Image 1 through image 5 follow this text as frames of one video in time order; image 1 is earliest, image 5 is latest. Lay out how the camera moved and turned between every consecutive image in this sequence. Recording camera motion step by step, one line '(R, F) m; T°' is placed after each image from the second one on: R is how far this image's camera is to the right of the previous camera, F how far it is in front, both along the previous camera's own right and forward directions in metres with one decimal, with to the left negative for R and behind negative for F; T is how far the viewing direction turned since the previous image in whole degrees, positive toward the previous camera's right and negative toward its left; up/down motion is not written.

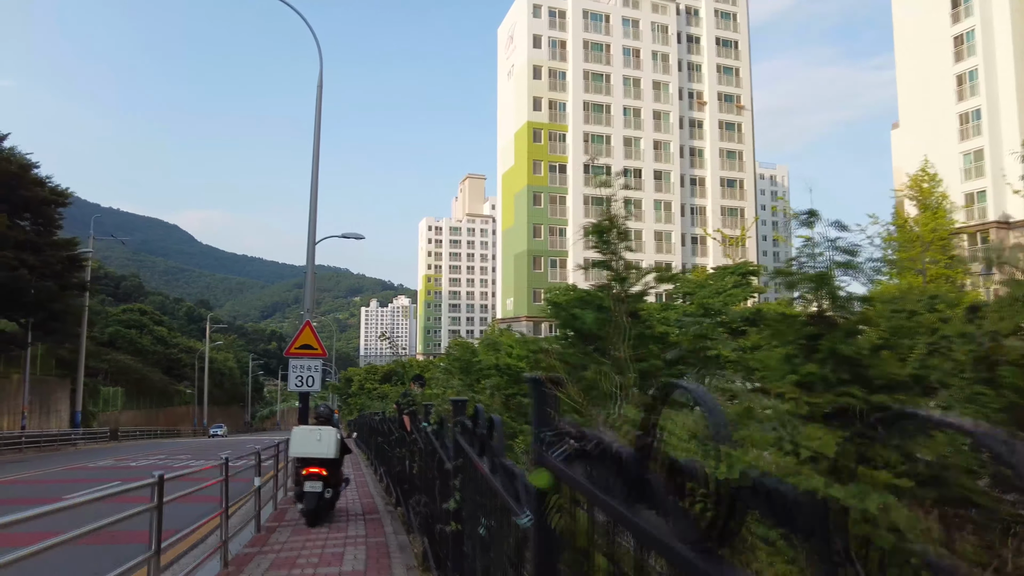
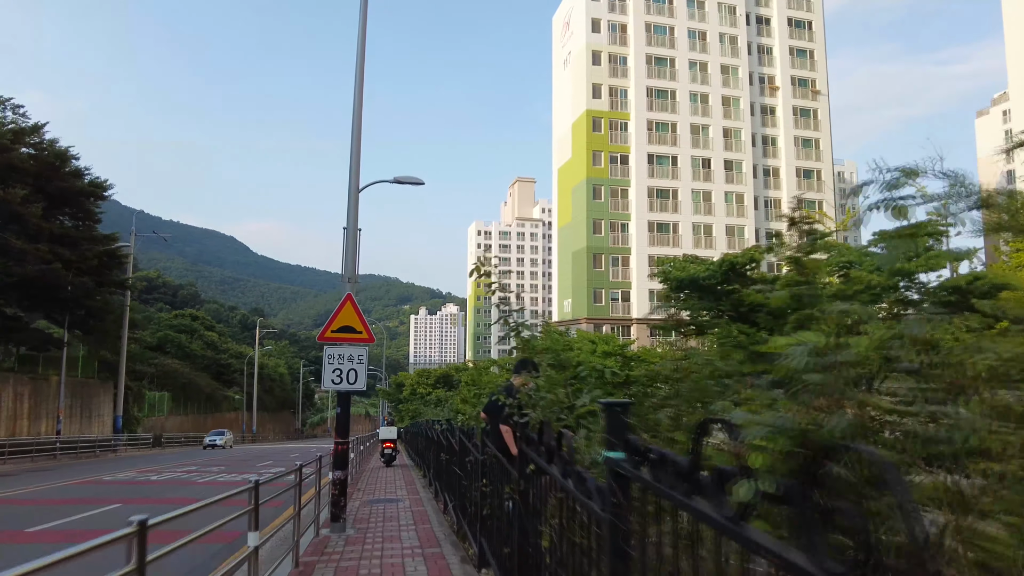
(-0.8, +3.0) m; -4°
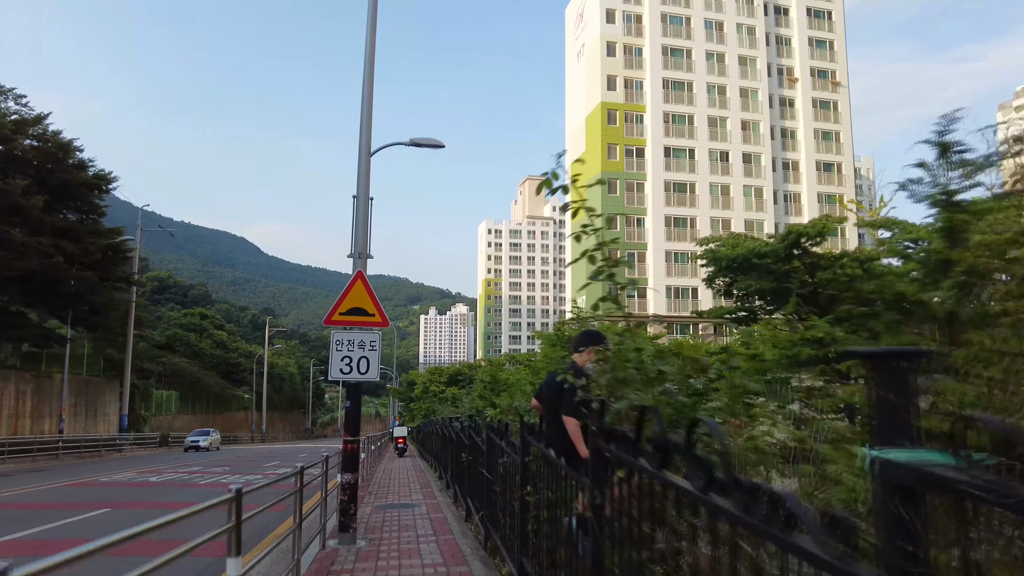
(-0.2, +1.0) m; -1°
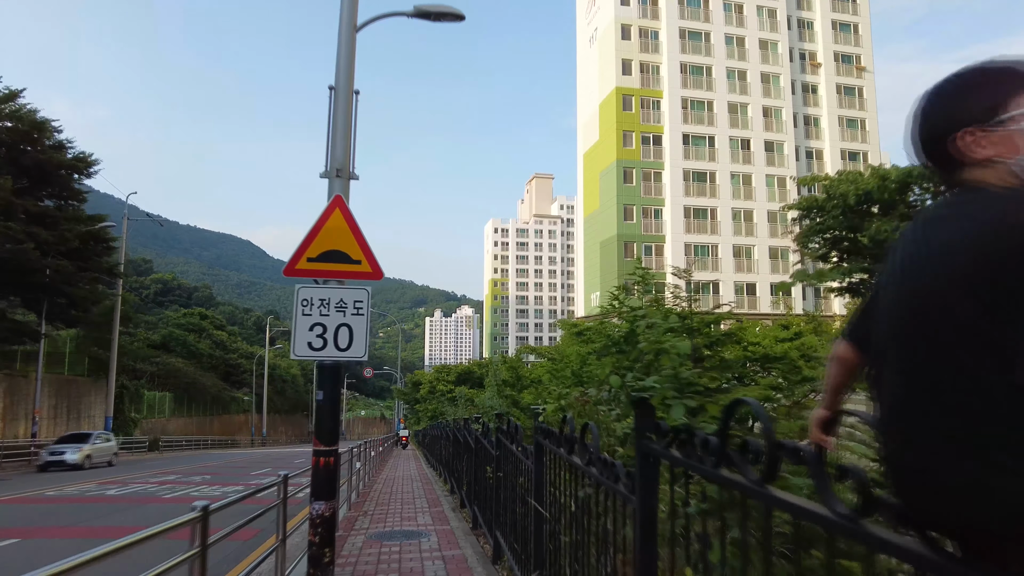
(-0.3, +2.3) m; 0°
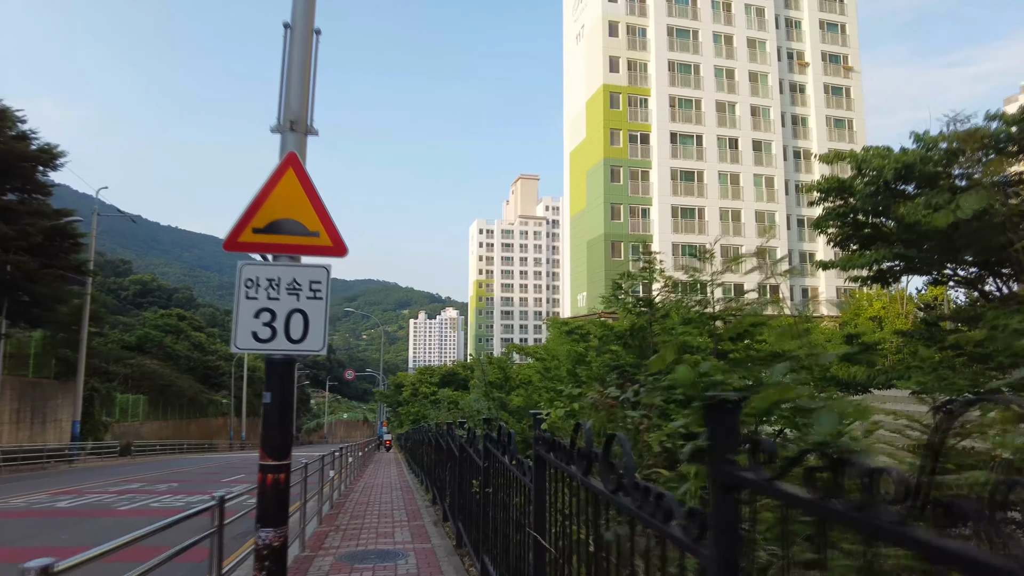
(0.0, +0.8) m; +1°
